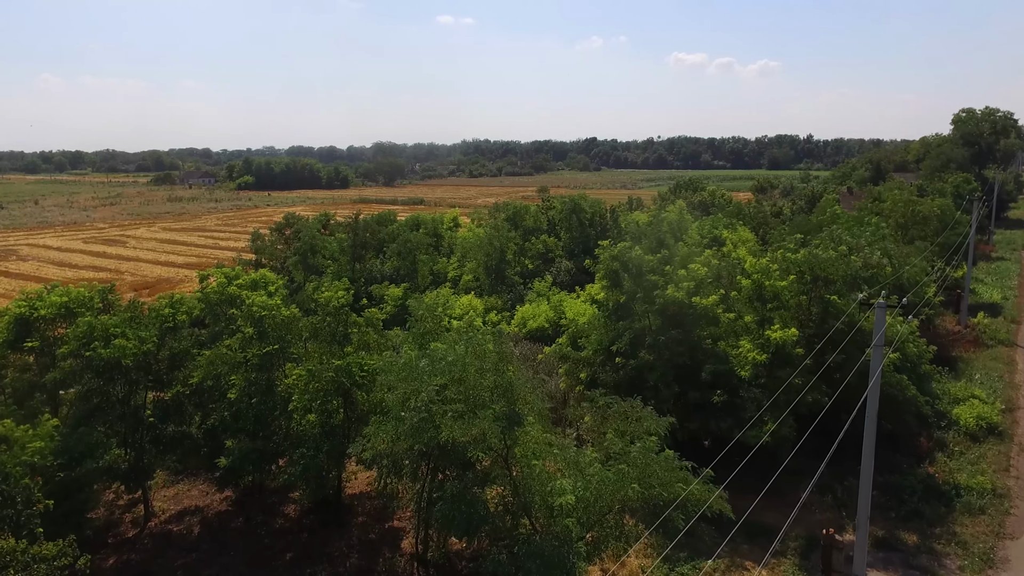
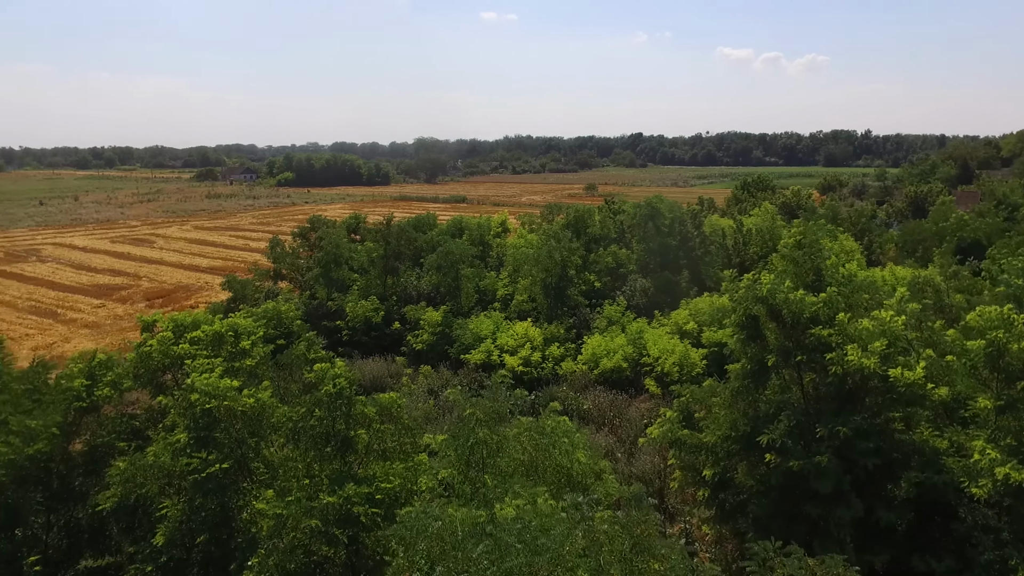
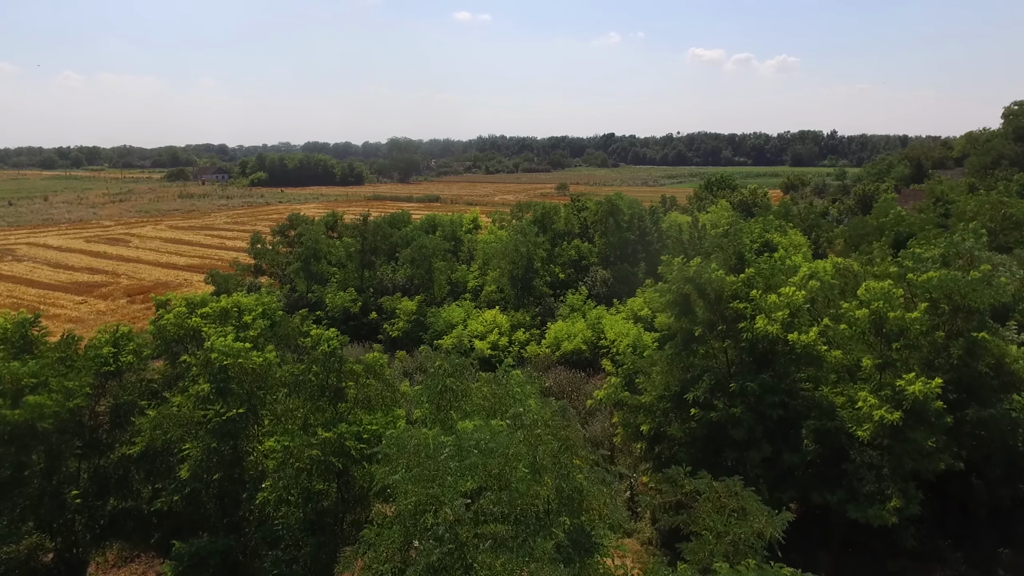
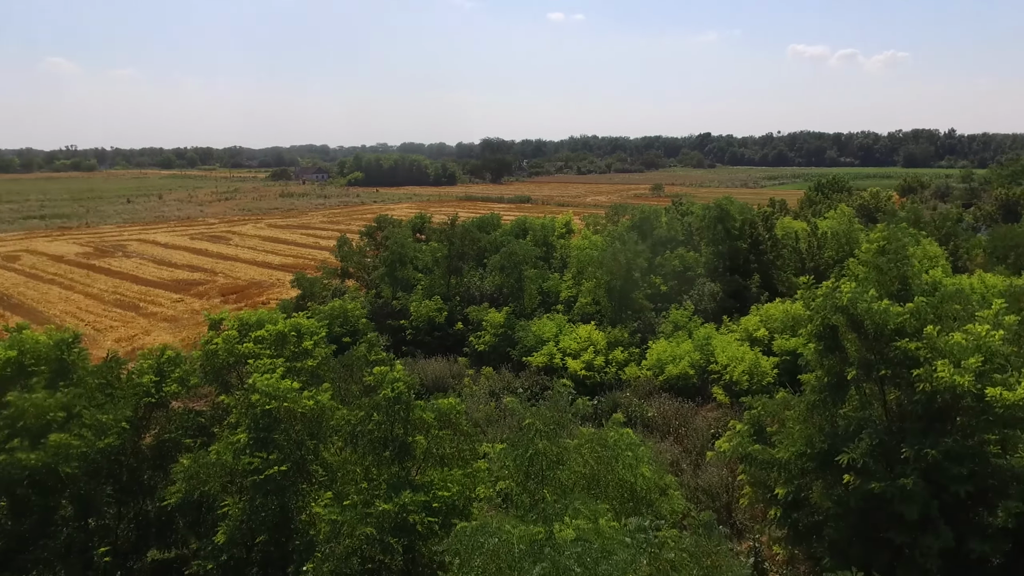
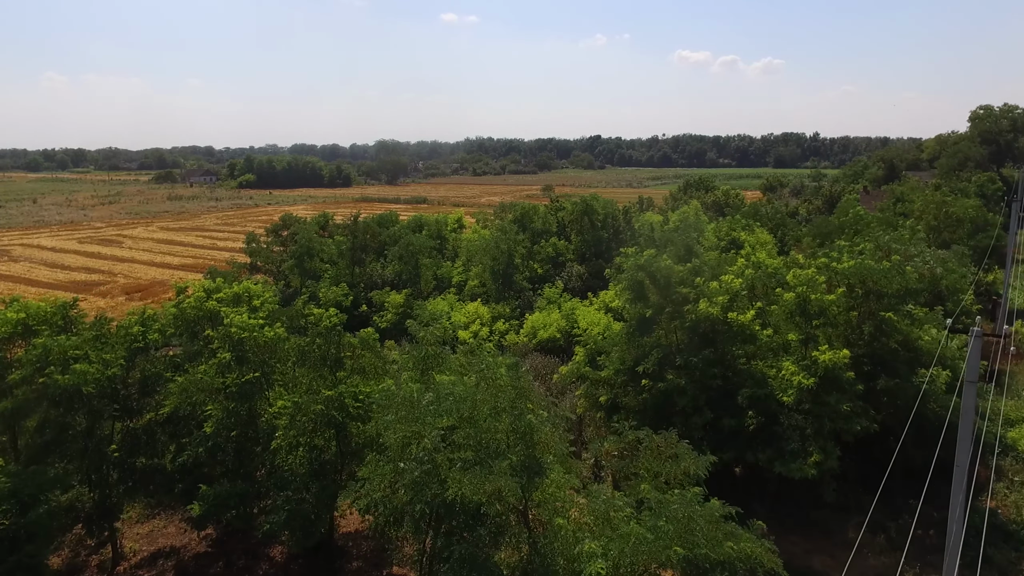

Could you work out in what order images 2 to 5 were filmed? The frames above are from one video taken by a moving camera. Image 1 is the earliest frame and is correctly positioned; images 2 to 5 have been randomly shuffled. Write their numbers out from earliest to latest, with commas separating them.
5, 3, 2, 4
